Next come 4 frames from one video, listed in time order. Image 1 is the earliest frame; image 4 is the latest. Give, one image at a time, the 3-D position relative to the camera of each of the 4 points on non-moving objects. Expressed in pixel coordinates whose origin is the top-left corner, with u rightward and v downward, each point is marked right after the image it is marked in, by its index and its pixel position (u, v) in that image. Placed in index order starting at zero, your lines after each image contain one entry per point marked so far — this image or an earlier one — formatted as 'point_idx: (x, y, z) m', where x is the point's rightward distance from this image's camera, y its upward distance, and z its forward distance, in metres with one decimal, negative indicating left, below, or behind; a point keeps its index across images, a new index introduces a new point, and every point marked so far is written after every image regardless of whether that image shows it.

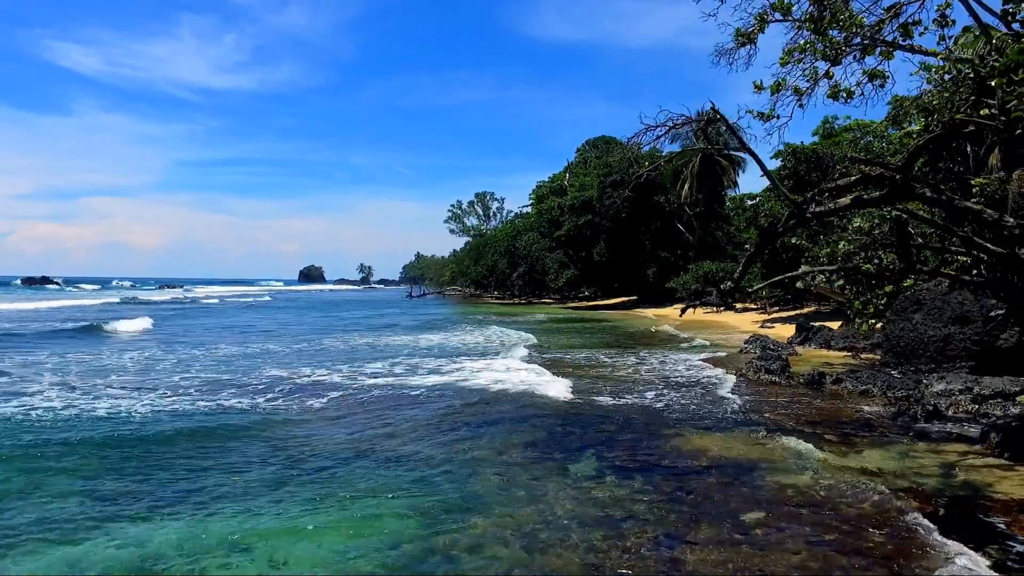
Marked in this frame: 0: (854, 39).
0: (+4.5, +3.3, +8.4) m
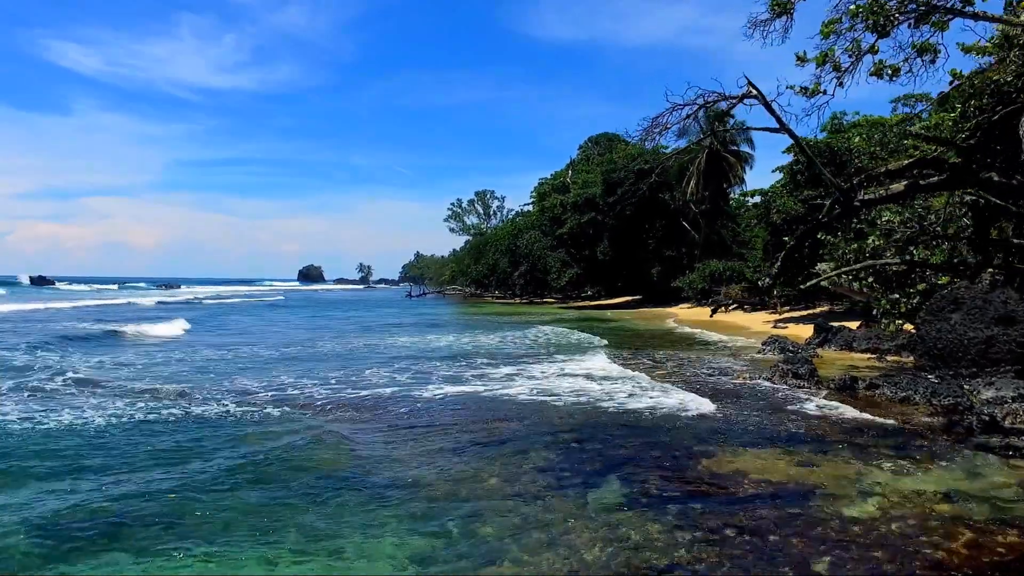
0: (+4.6, +3.3, +7.5) m
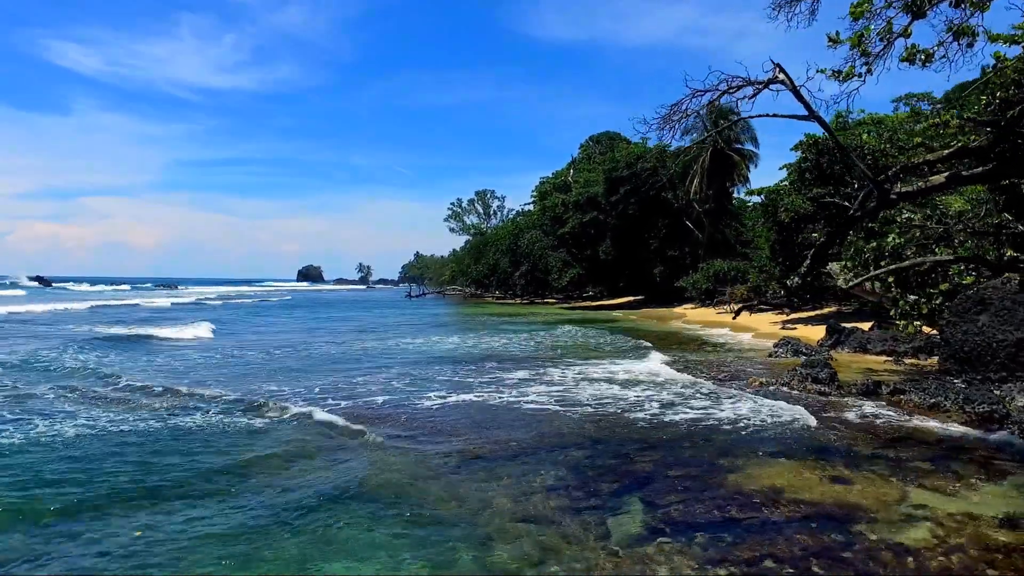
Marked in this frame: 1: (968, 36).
0: (+4.7, +3.3, +6.9) m
1: (+5.5, +3.1, +7.7) m
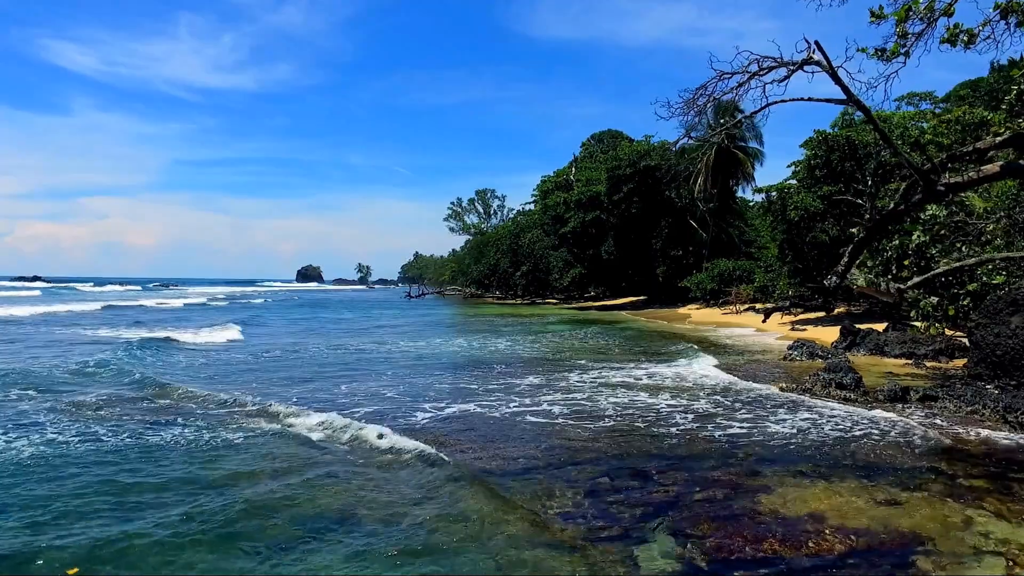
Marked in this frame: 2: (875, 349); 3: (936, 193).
0: (+4.8, +3.3, +6.3) m
1: (+5.6, +3.1, +7.1) m
2: (+8.9, -1.5, +15.7) m
3: (+4.3, +1.0, +6.5) m
